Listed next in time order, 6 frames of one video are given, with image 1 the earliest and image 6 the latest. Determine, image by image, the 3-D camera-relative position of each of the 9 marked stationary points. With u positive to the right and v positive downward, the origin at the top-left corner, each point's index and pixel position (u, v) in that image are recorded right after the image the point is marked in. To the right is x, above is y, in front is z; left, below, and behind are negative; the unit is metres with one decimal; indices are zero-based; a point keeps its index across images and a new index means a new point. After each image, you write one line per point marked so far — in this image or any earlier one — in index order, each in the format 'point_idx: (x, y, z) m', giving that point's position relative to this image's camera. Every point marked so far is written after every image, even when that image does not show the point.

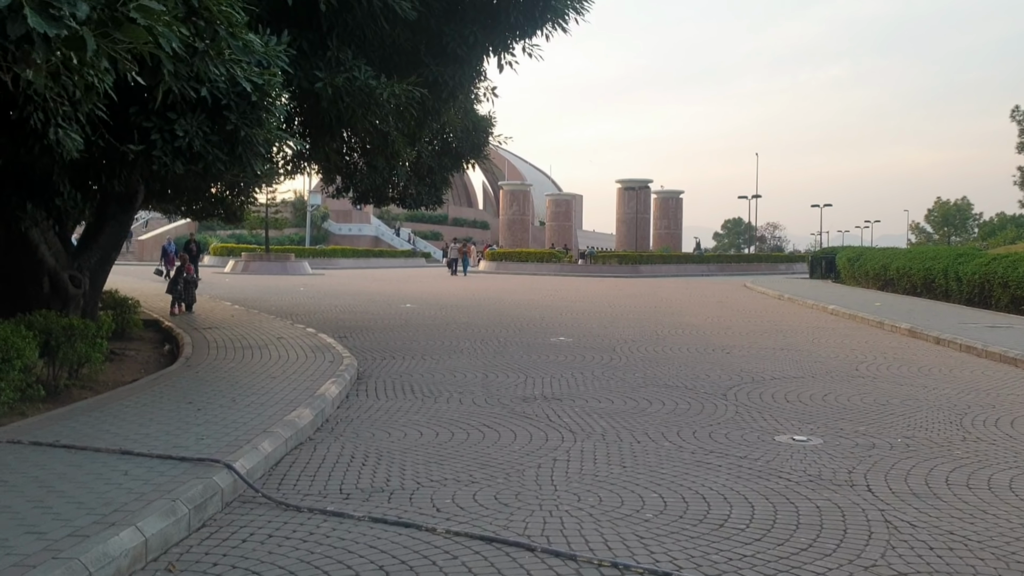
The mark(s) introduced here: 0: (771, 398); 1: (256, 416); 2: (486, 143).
0: (+2.8, -1.2, +9.2) m
1: (-2.1, -1.1, +6.9) m
2: (-0.6, +3.2, +18.9) m
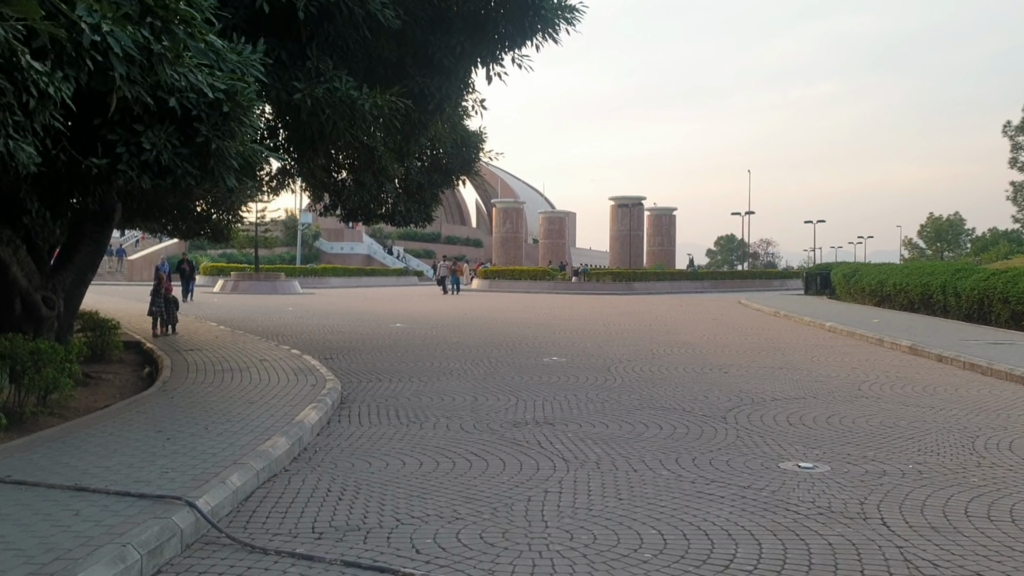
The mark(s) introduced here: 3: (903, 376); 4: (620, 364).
0: (+2.7, -1.4, +8.8) m
1: (-2.2, -1.2, +6.5) m
2: (-0.8, +2.8, +18.5) m
3: (+5.8, -1.3, +12.5) m
4: (+1.8, -1.3, +13.9) m
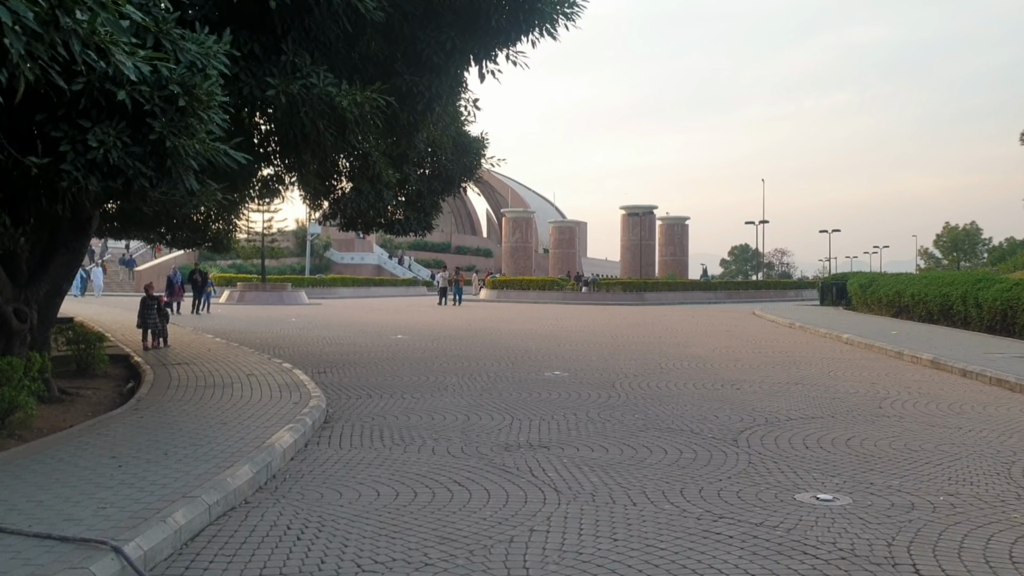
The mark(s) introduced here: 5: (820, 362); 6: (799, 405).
0: (+2.7, -1.5, +8.1) m
1: (-2.3, -1.3, +5.9) m
2: (-0.7, +2.6, +18.0) m
3: (+5.8, -1.5, +11.7) m
4: (+1.8, -1.4, +13.2) m
5: (+5.8, -1.4, +15.8) m
6: (+3.6, -1.5, +10.5) m
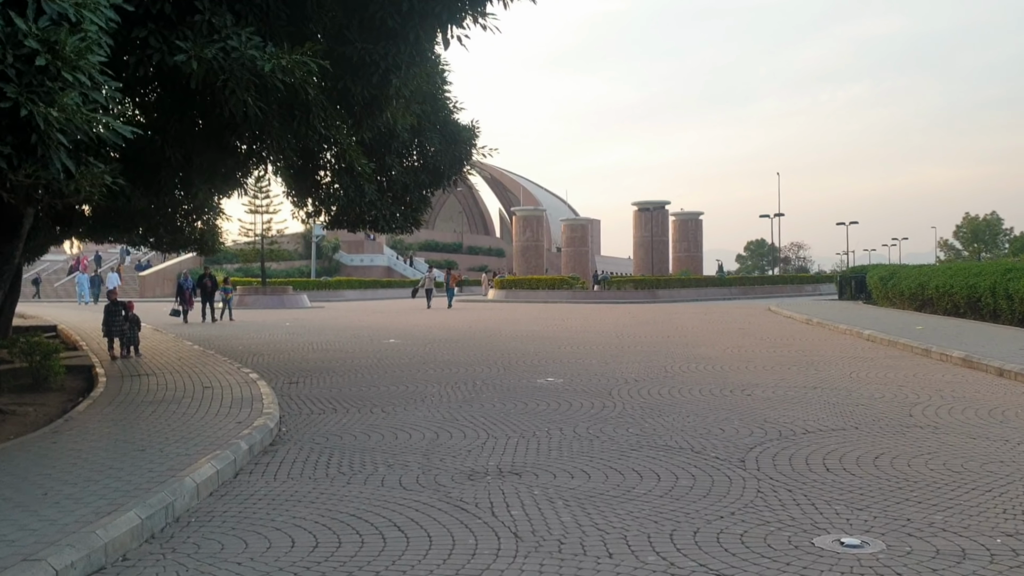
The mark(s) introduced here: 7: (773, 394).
0: (+2.4, -1.4, +6.9) m
1: (-2.6, -1.3, +4.7) m
2: (-0.9, +2.6, +16.8) m
3: (+5.6, -1.3, +10.4) m
4: (+1.6, -1.4, +11.9) m
5: (+5.7, -1.3, +14.5) m
6: (+3.4, -1.4, +9.2) m
7: (+3.4, -1.4, +11.0) m
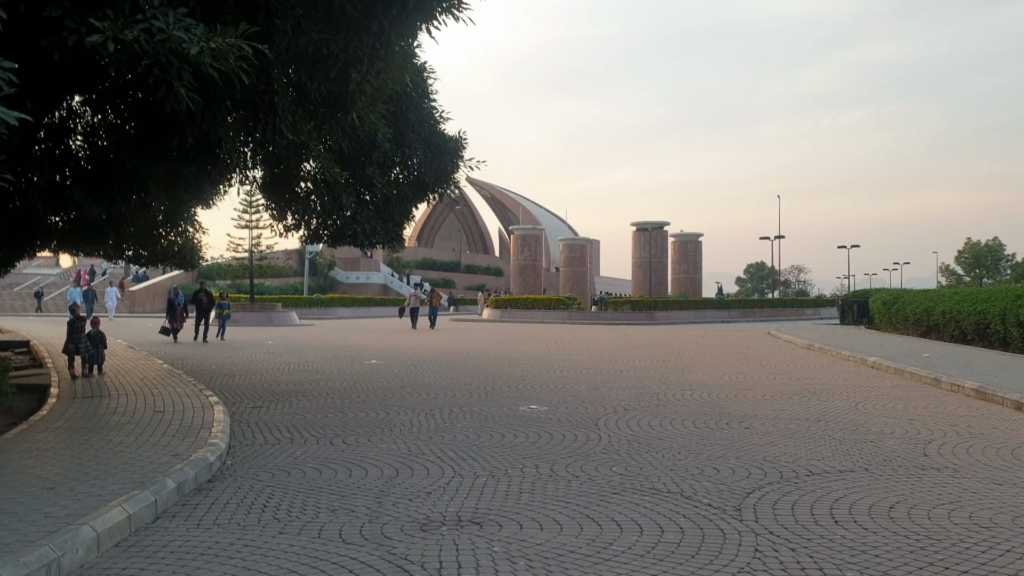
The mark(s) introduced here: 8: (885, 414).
0: (+2.1, -1.6, +6.0) m
1: (-2.9, -1.4, +3.8) m
2: (-1.1, +2.2, +16.0) m
3: (+5.3, -1.6, +9.6) m
4: (+1.3, -1.7, +11.1) m
5: (+5.4, -1.7, +13.6) m
6: (+3.1, -1.6, +8.3) m
7: (+3.1, -1.7, +10.1) m
8: (+4.9, -1.7, +11.1) m
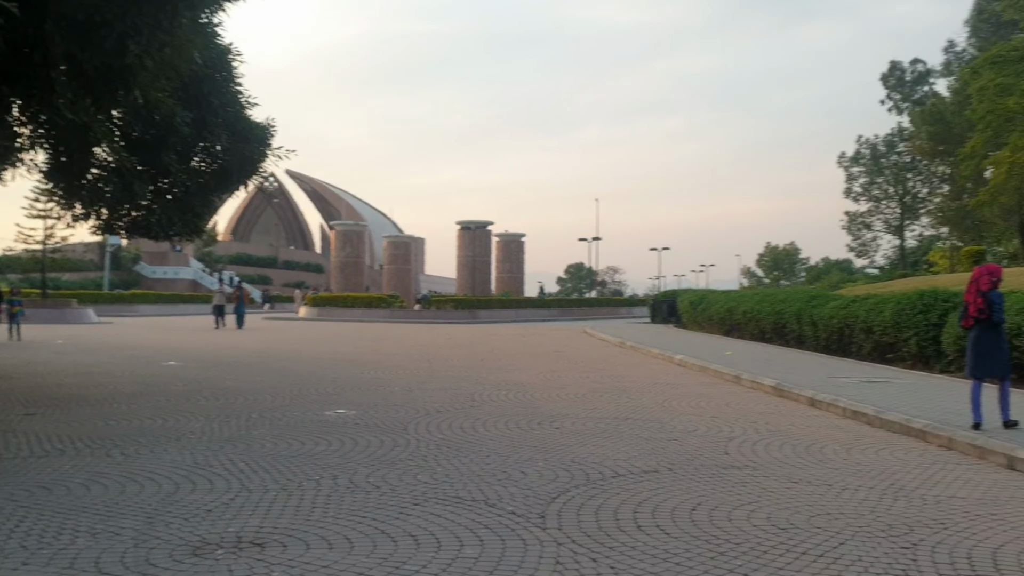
0: (+0.7, -1.6, +5.9) m
1: (-3.8, -1.4, +2.7) m
2: (-4.4, +2.3, +15.0) m
3: (+3.1, -1.7, +10.0) m
4: (-1.1, -1.6, +10.7) m
5: (+2.3, -1.7, +14.0) m
6: (+1.2, -1.6, +8.4) m
7: (+0.9, -1.7, +10.1) m
8: (+2.4, -1.7, +11.4) m
